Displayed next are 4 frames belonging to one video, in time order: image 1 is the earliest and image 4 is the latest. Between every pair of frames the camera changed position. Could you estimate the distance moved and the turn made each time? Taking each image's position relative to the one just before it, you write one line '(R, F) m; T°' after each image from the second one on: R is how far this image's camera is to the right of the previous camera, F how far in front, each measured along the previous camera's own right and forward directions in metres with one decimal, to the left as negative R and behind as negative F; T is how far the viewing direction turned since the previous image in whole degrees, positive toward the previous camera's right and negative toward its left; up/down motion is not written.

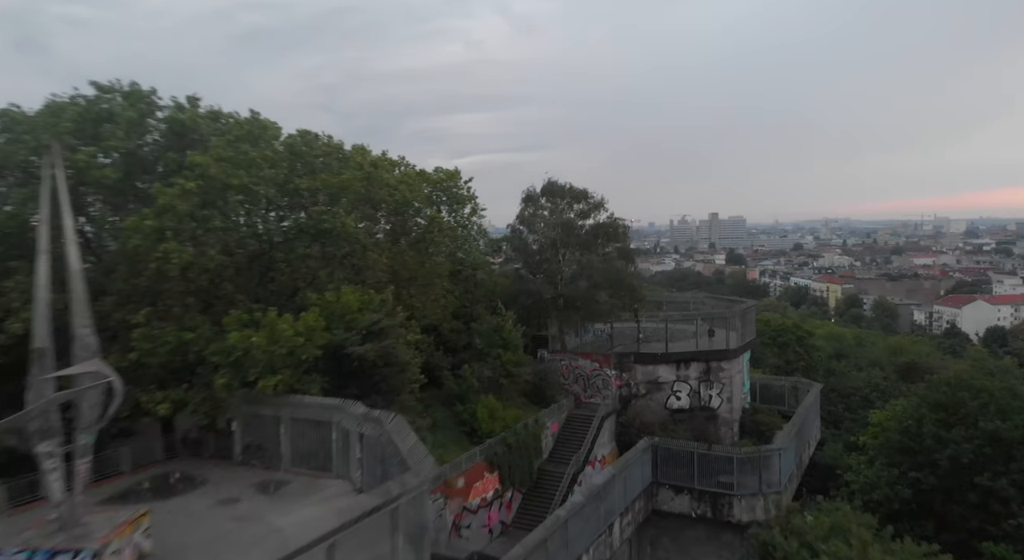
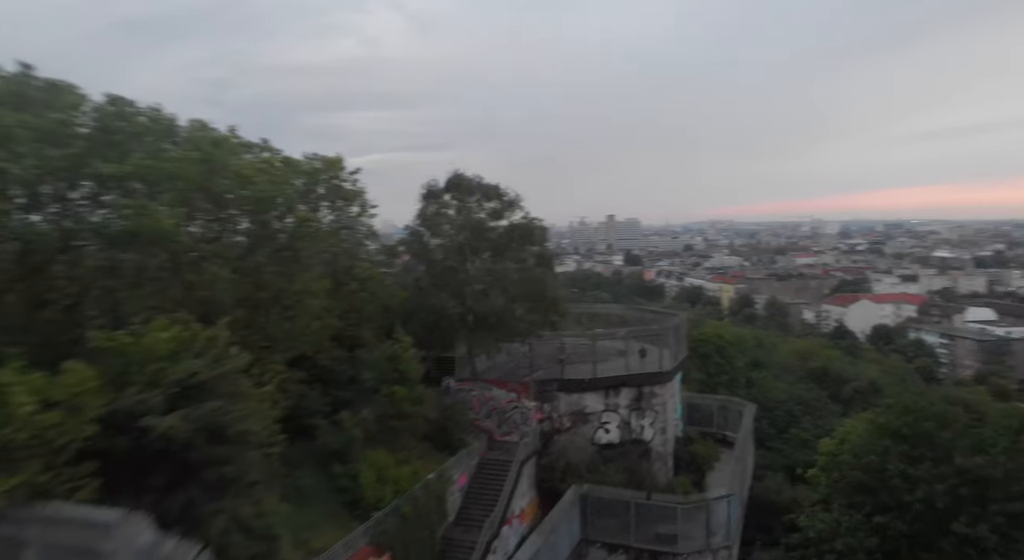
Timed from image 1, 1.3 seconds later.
(+0.1, +3.0) m; +9°
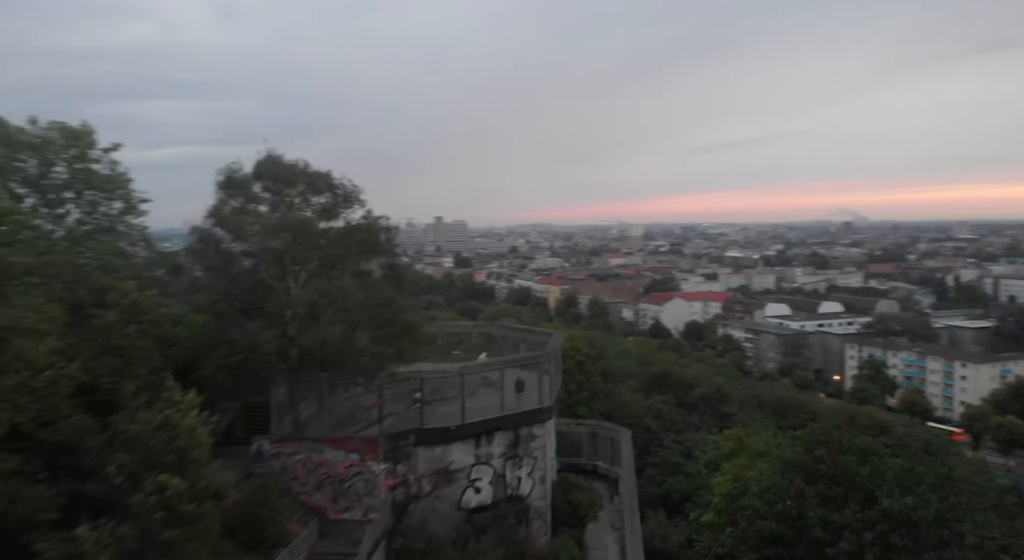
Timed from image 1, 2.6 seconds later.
(-0.2, +3.2) m; +16°
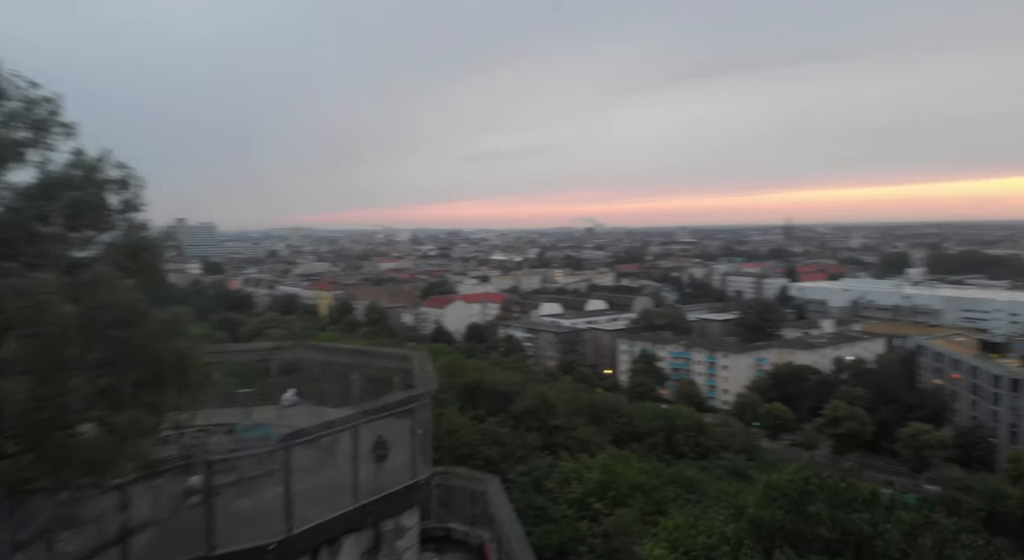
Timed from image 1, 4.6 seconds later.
(-1.0, +4.2) m; +21°
